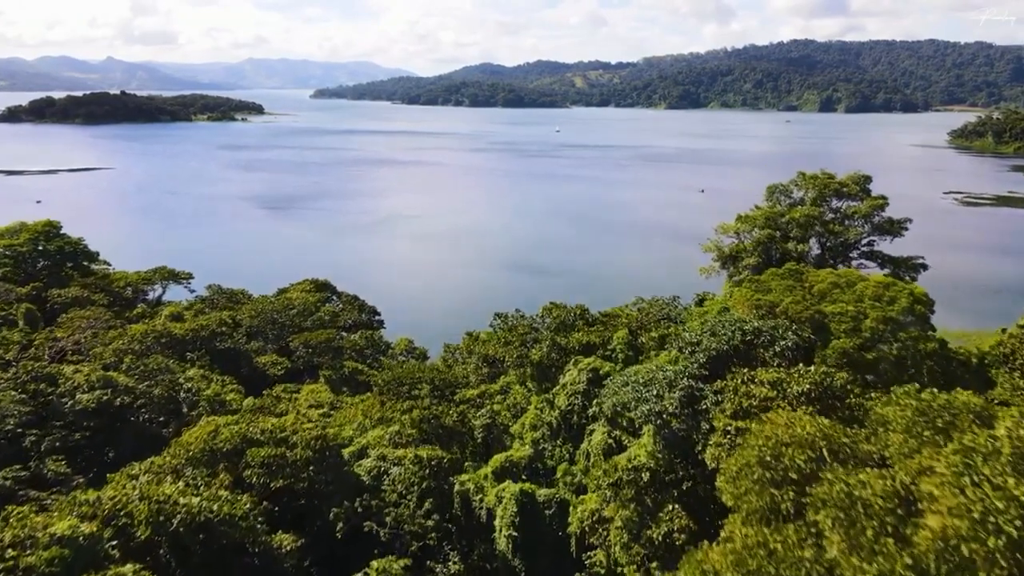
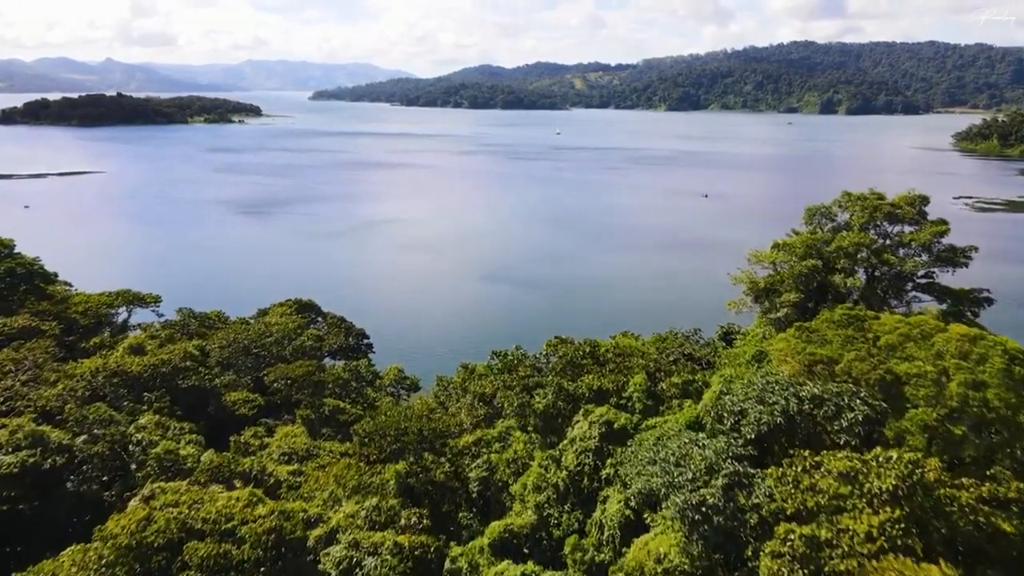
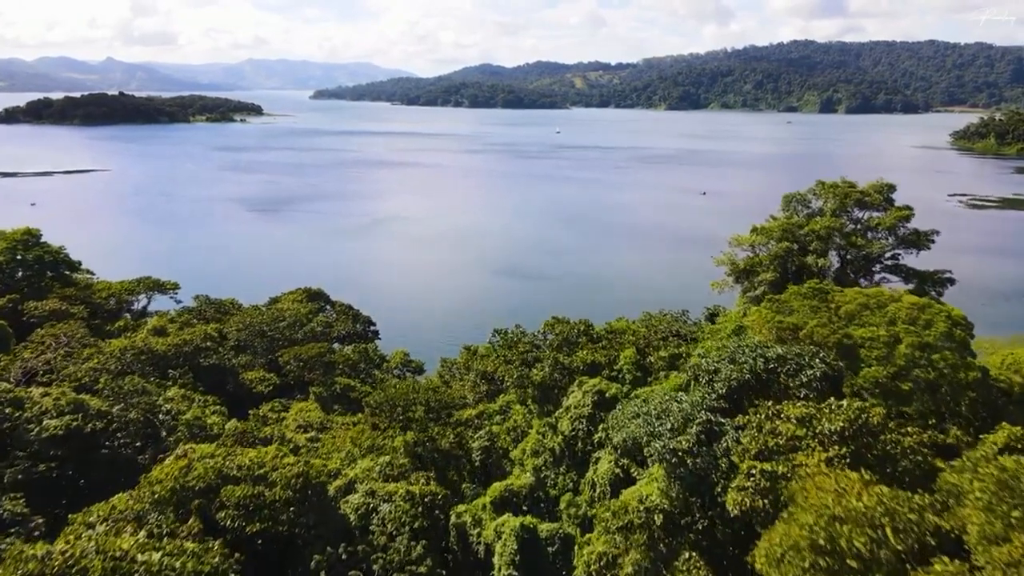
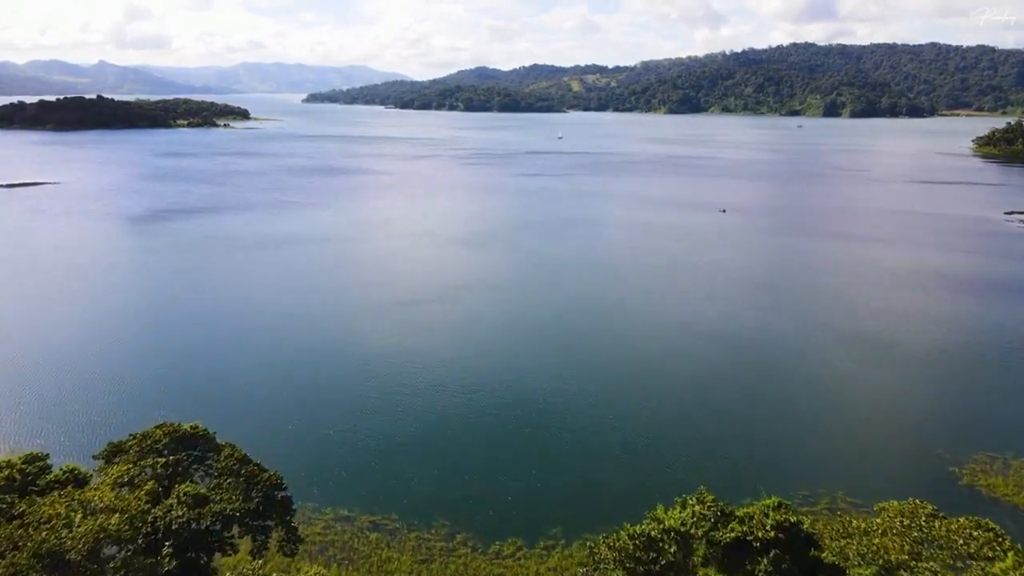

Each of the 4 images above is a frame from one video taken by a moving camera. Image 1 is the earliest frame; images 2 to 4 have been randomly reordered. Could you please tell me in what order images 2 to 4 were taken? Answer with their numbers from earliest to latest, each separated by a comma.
3, 2, 4
